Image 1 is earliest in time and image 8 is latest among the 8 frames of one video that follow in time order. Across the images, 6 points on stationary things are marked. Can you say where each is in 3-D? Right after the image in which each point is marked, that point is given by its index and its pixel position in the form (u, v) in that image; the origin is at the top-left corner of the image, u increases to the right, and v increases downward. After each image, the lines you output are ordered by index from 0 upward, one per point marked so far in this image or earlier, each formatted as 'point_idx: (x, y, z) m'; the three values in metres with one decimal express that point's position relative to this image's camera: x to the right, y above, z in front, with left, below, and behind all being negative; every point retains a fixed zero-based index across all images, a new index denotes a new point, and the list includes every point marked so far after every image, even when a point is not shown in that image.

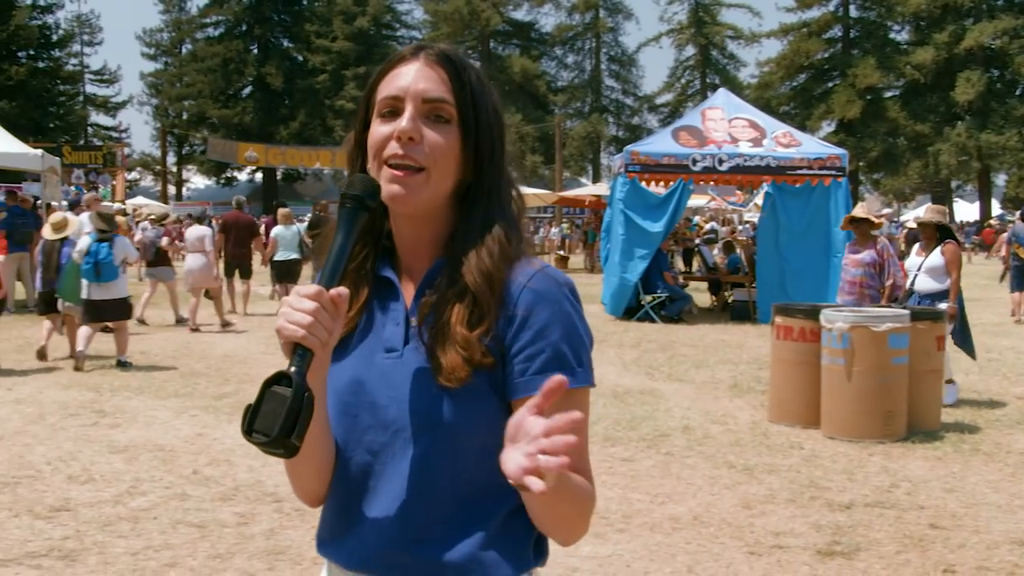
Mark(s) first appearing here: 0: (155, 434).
0: (-2.4, -0.9, +7.8) m
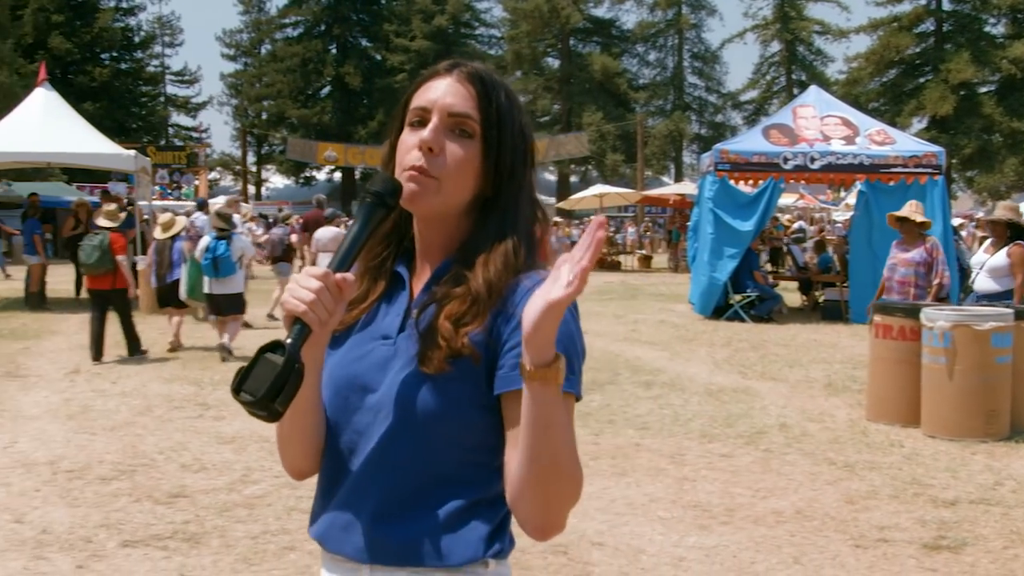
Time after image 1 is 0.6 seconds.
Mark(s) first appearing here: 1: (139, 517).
0: (-1.8, -0.9, +8.1) m
1: (-1.6, -1.0, +5.1) m
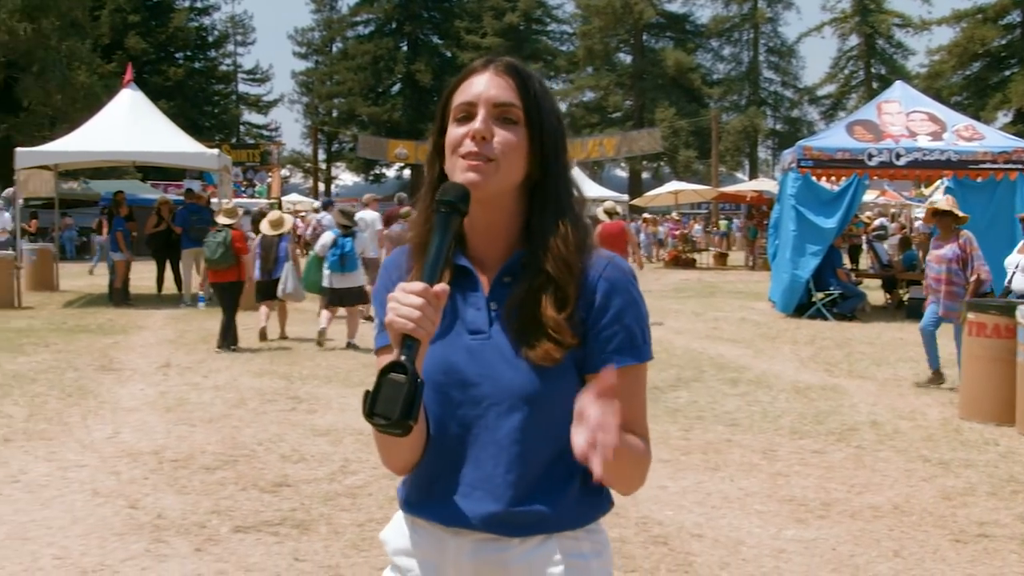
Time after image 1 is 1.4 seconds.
0: (-1.1, -0.9, +8.3) m
1: (-1.2, -1.0, +5.4) m
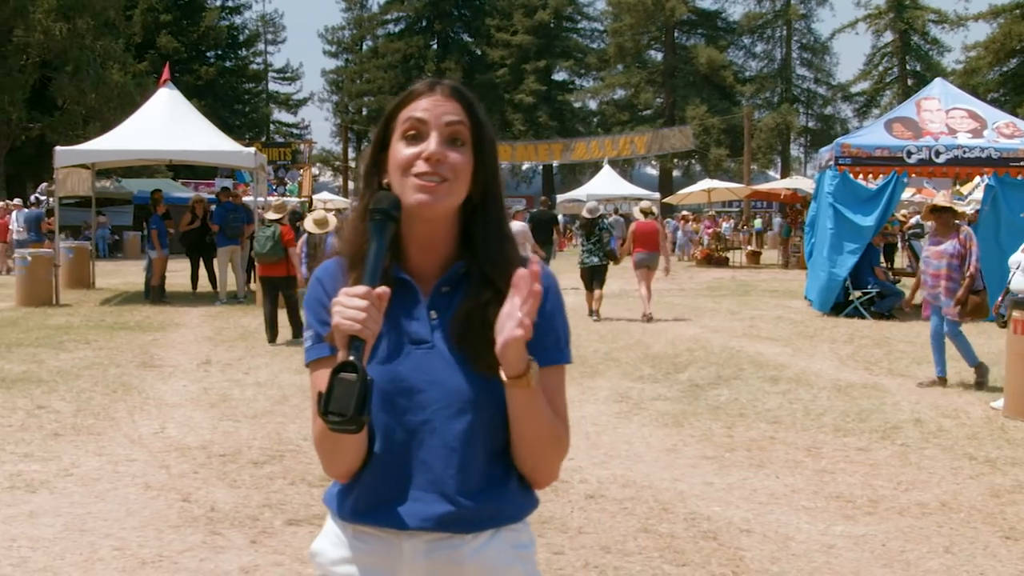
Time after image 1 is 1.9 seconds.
0: (-0.9, -0.8, +8.4) m
1: (-1.0, -1.0, +5.4) m
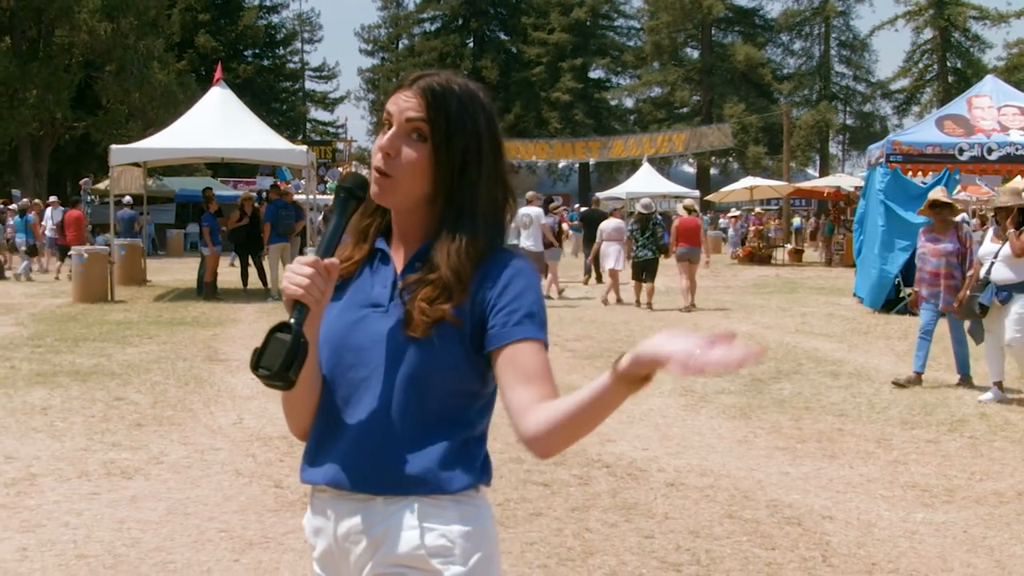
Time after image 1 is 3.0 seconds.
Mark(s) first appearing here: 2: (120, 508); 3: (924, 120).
0: (-0.4, -0.8, +8.6) m
1: (-0.6, -1.0, +5.7) m
2: (-1.7, -1.0, +5.2) m
3: (+4.9, +2.0, +13.9) m
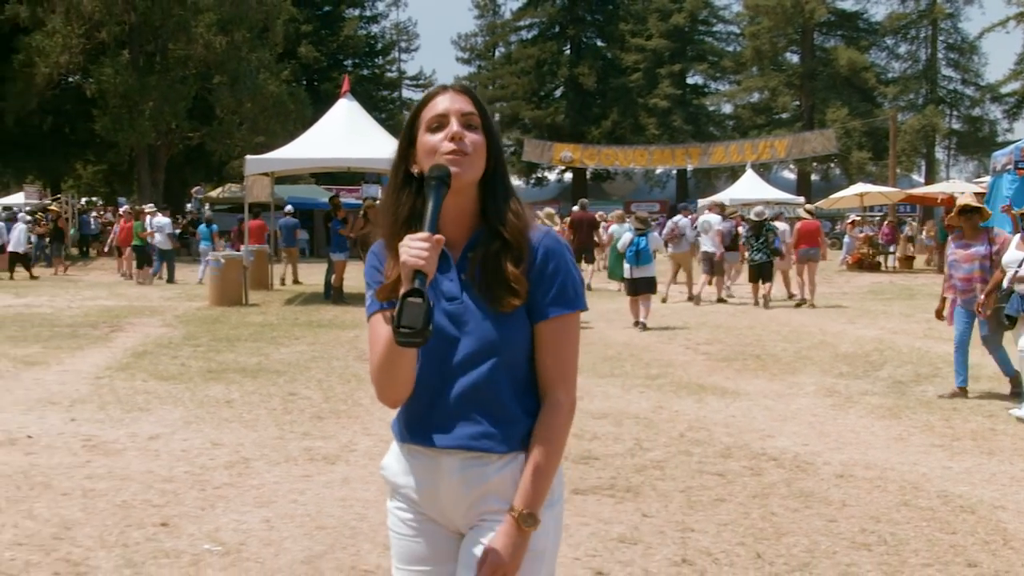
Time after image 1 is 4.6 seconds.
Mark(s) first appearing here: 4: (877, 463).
0: (+0.7, -0.8, +9.0) m
1: (+0.3, -1.0, +6.1) m
2: (-0.9, -1.0, +5.7) m
3: (+6.4, +1.9, +13.9) m
4: (+1.9, -0.9, +5.9) m
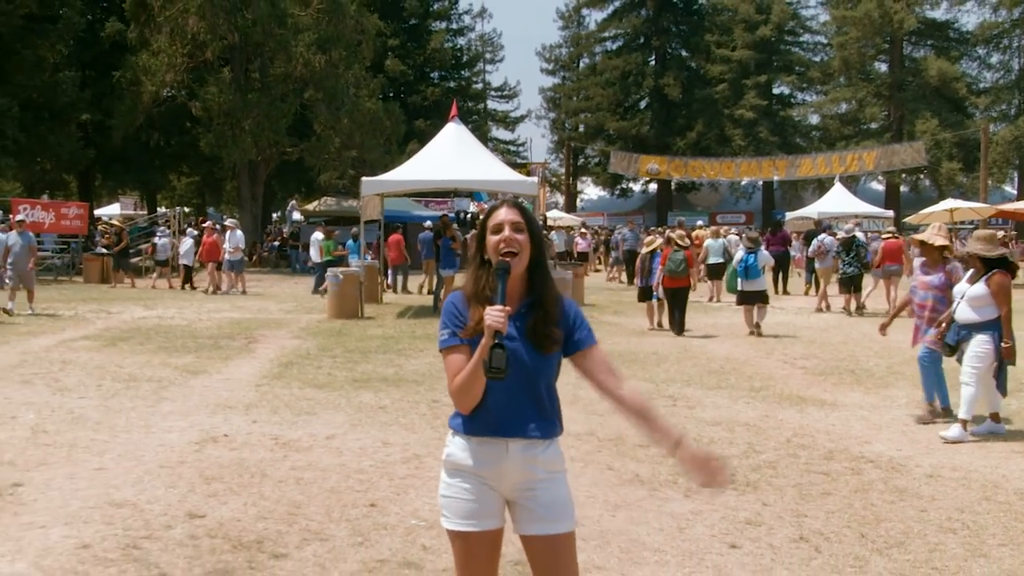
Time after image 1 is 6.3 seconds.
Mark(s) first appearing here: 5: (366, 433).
0: (+1.8, -1.0, +10.0) m
1: (+1.1, -1.1, +7.2) m
2: (-0.1, -1.1, +6.9) m
3: (+7.8, +1.7, +14.6) m
4: (+2.7, -1.0, +6.9) m
5: (-1.1, -1.1, +8.7) m
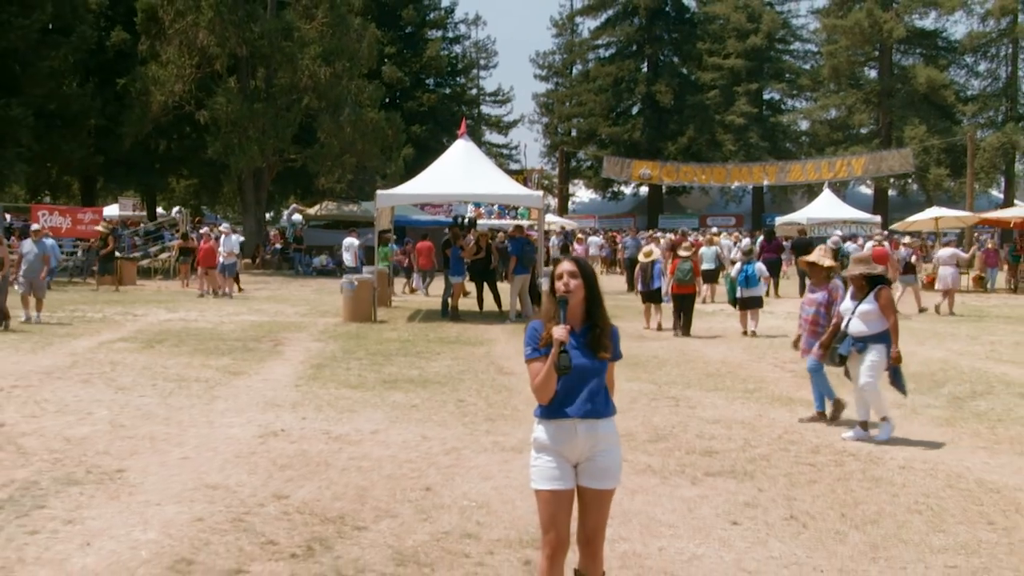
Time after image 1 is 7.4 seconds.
0: (+1.9, -1.1, +11.2) m
1: (+1.3, -1.2, +8.3) m
2: (+0.1, -1.2, +8.0) m
3: (+8.0, +1.5, +15.8) m
4: (+2.9, -1.2, +8.0) m
5: (-0.9, -1.2, +9.8) m
